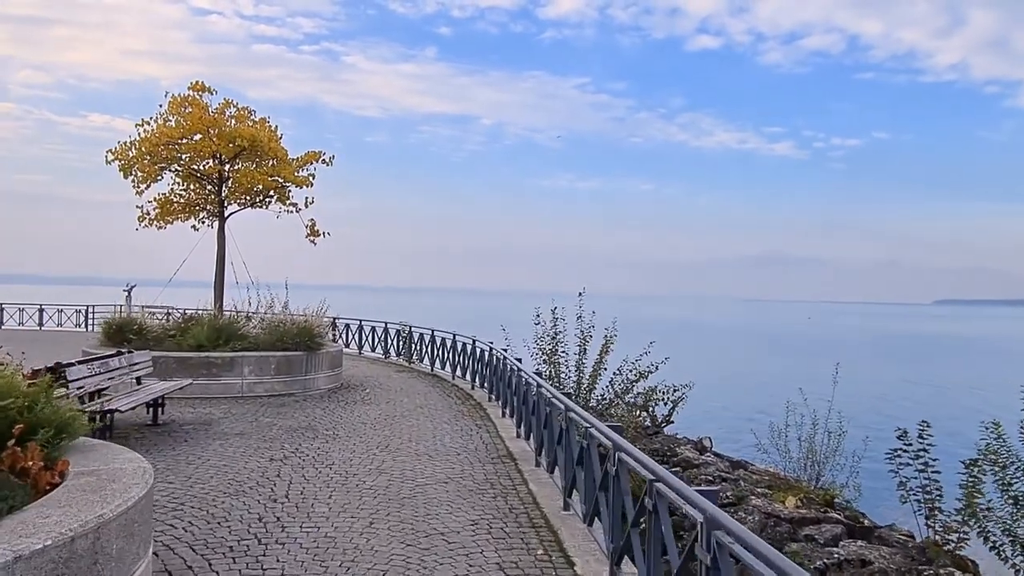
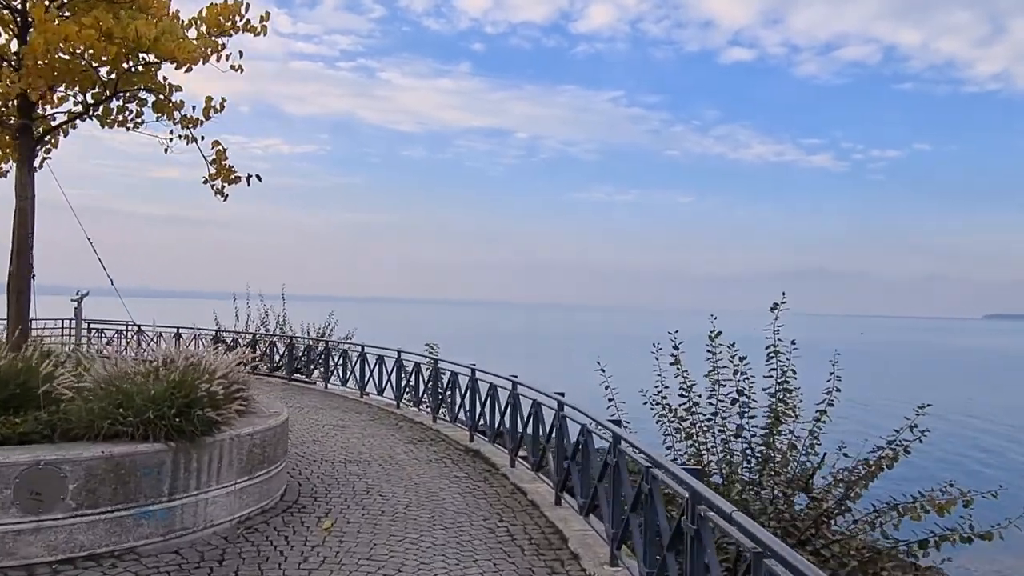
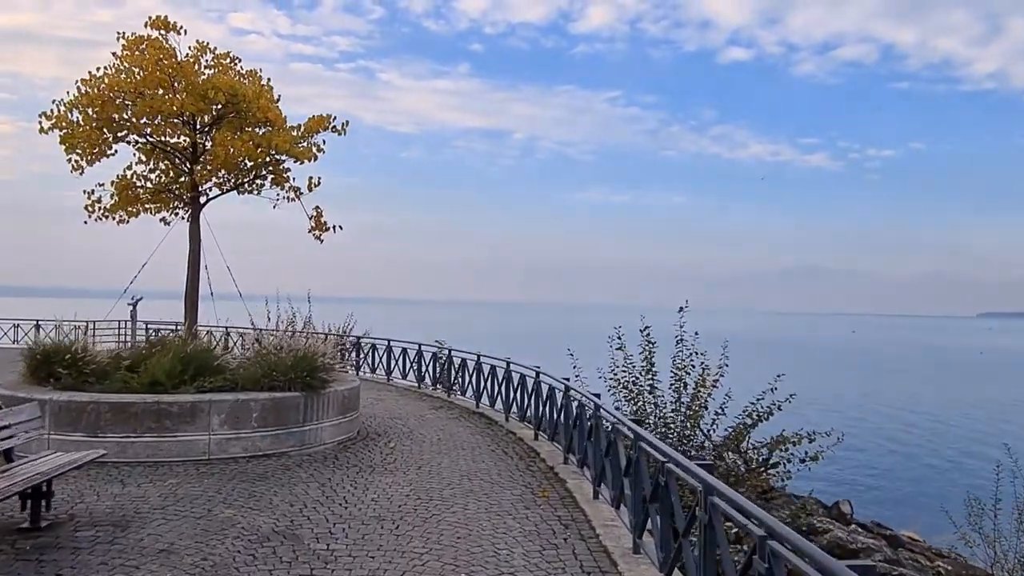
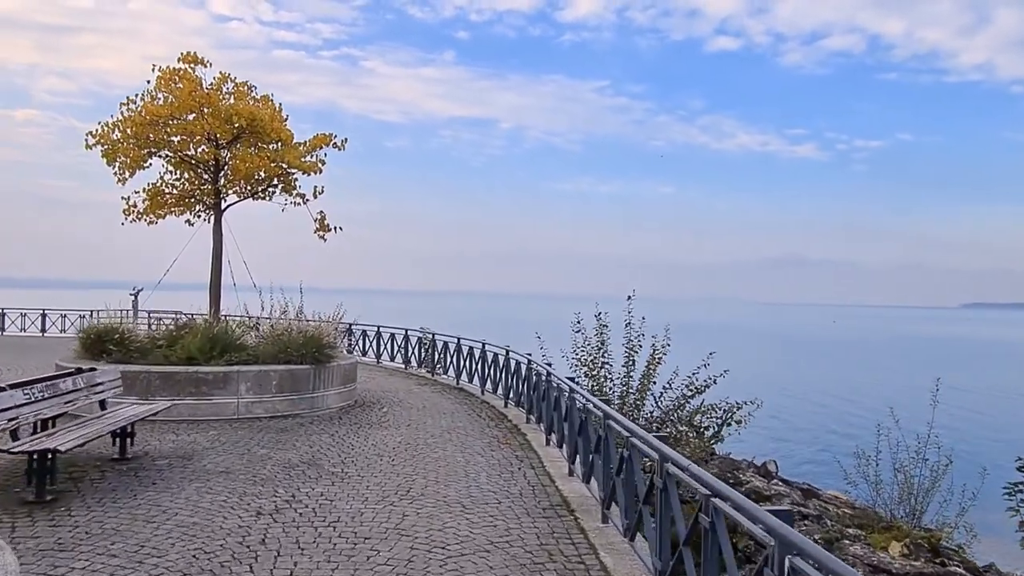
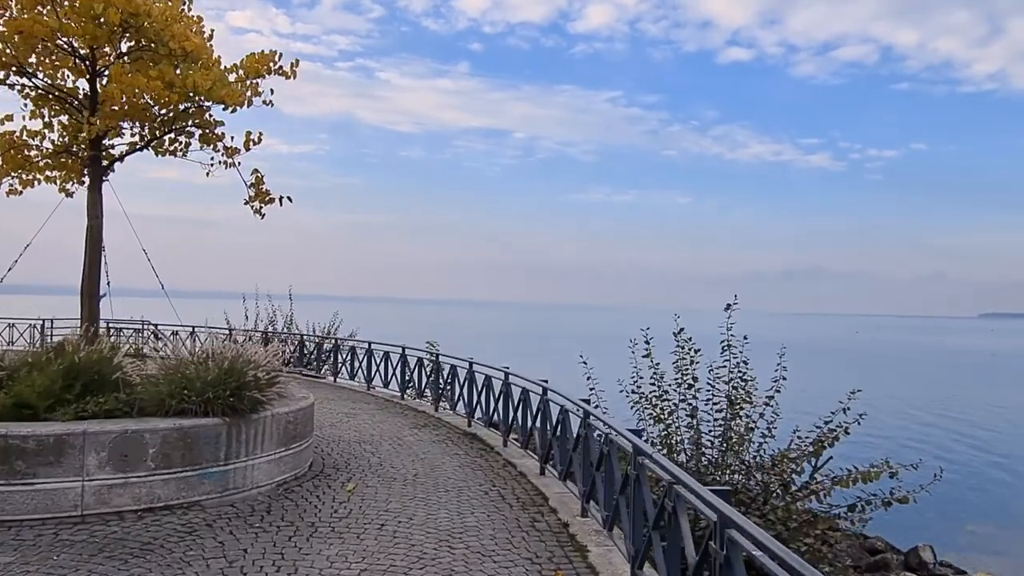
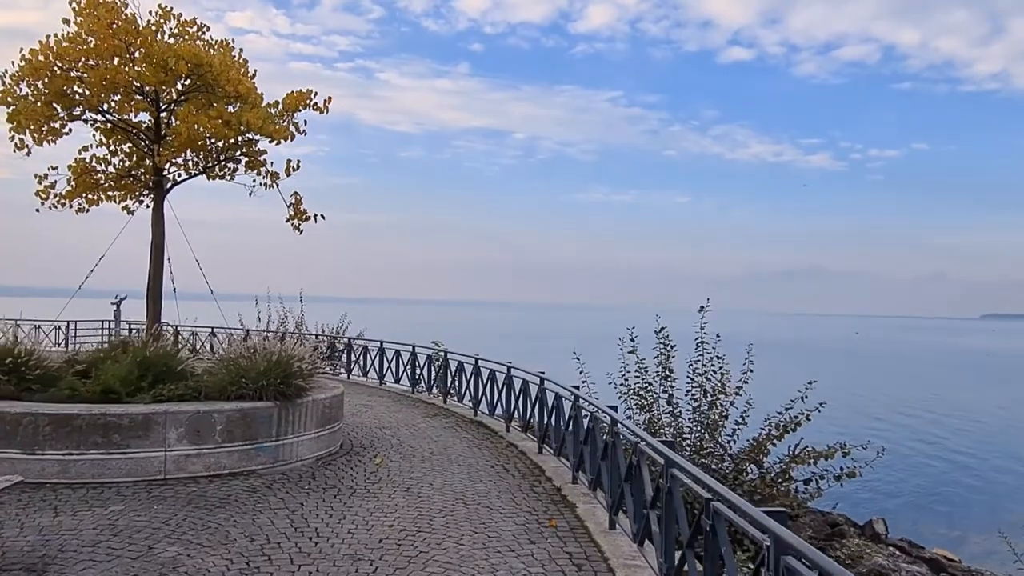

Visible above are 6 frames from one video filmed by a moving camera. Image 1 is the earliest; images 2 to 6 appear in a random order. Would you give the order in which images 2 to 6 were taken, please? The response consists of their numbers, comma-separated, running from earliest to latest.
4, 3, 6, 5, 2
